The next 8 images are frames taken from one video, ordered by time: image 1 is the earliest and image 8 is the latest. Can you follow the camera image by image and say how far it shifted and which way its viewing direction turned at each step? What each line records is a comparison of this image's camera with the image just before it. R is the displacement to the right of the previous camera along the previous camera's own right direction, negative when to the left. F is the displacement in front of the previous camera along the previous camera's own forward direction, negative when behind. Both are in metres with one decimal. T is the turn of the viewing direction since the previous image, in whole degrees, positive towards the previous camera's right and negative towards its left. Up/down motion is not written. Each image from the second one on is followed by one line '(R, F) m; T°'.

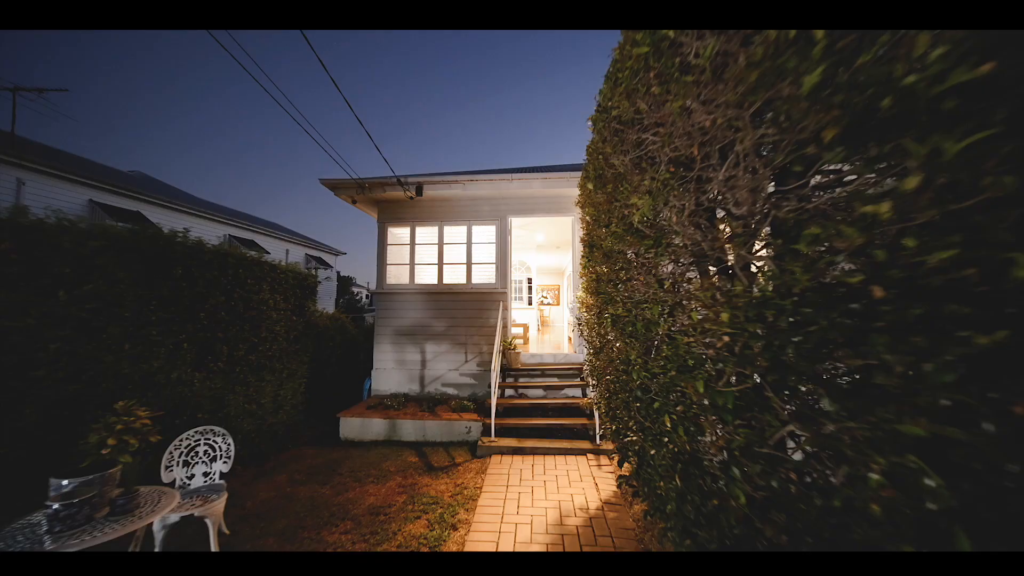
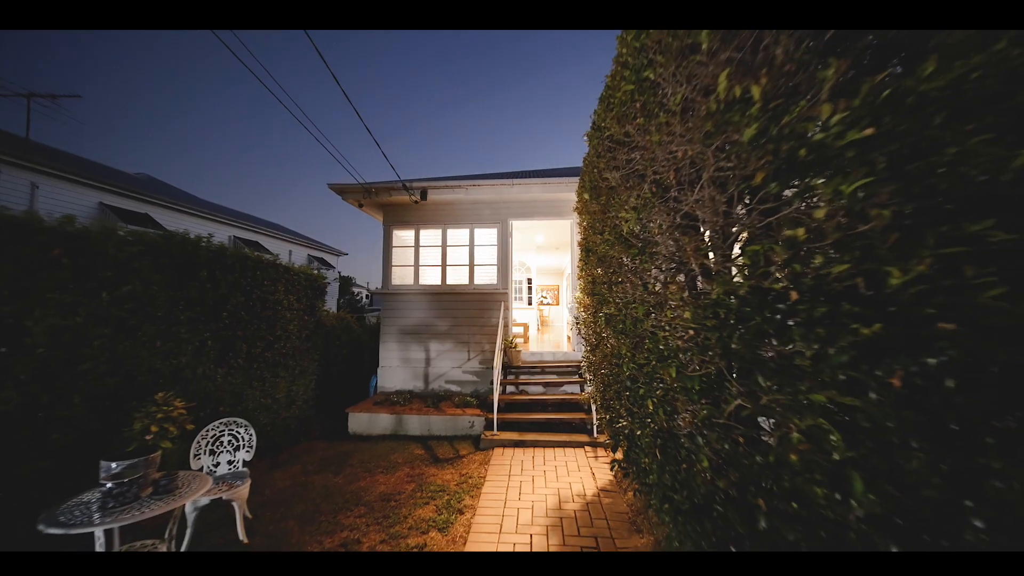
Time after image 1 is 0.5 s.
(0.0, -0.2) m; 0°
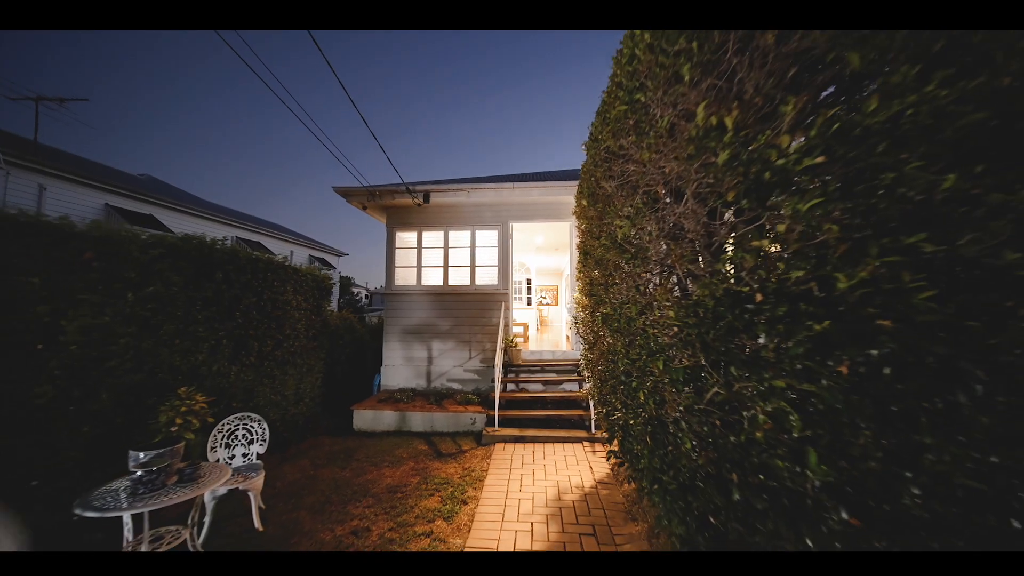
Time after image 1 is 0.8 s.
(0.0, -0.2) m; 0°
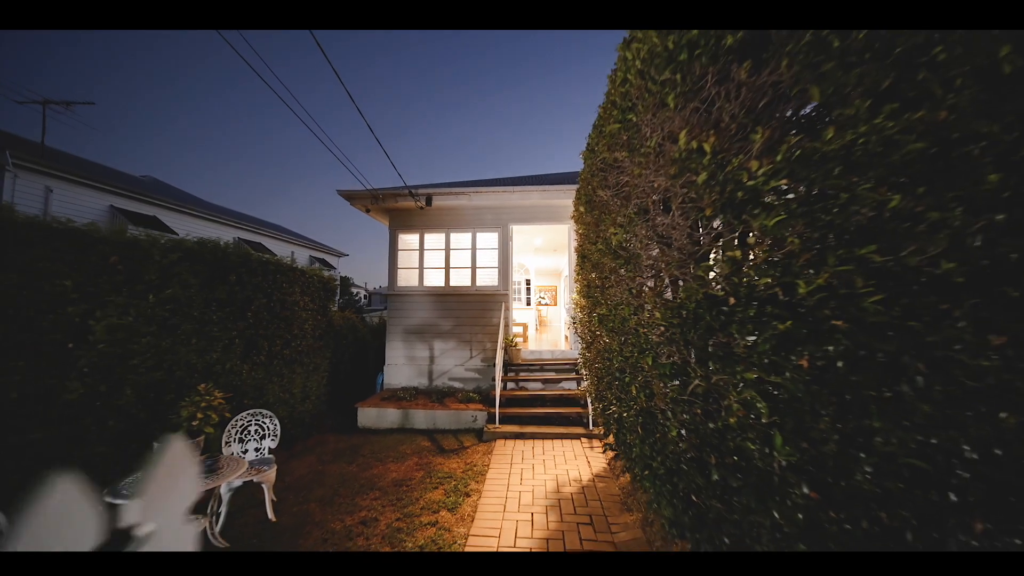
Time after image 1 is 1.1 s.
(0.0, -0.2) m; 0°
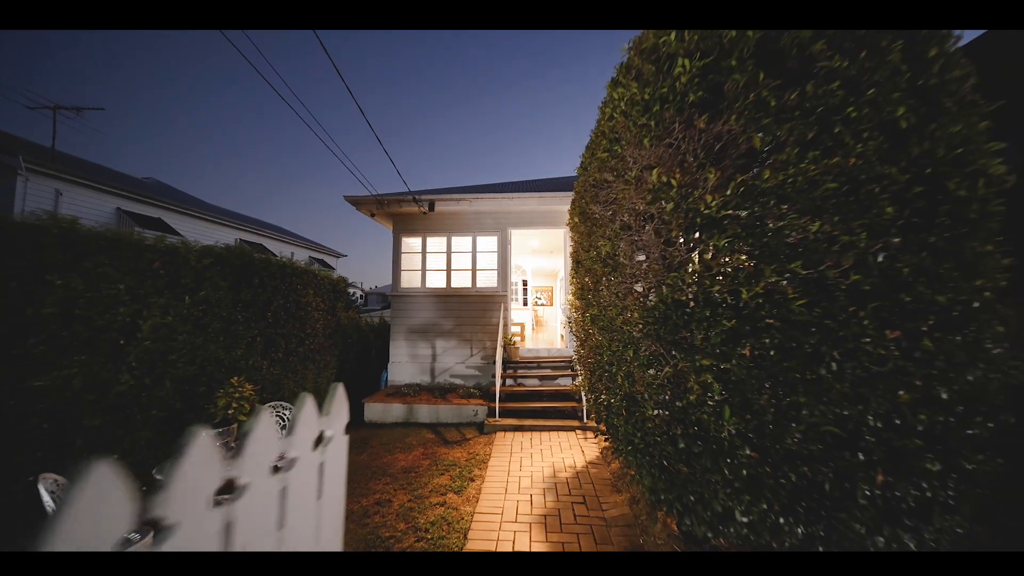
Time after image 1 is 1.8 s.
(-0.1, -0.3) m; +1°
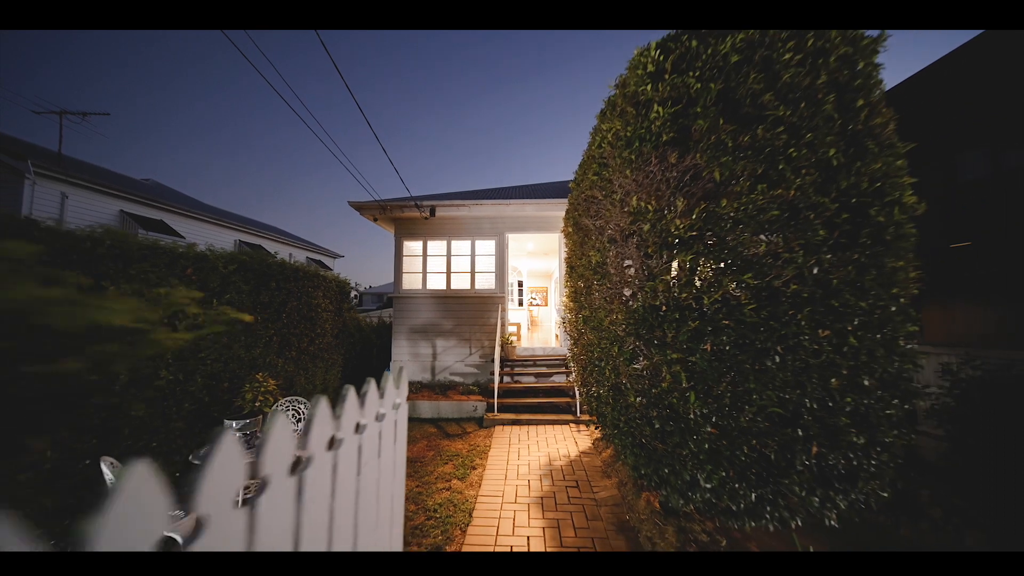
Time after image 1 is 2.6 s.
(-0.1, -0.3) m; +1°
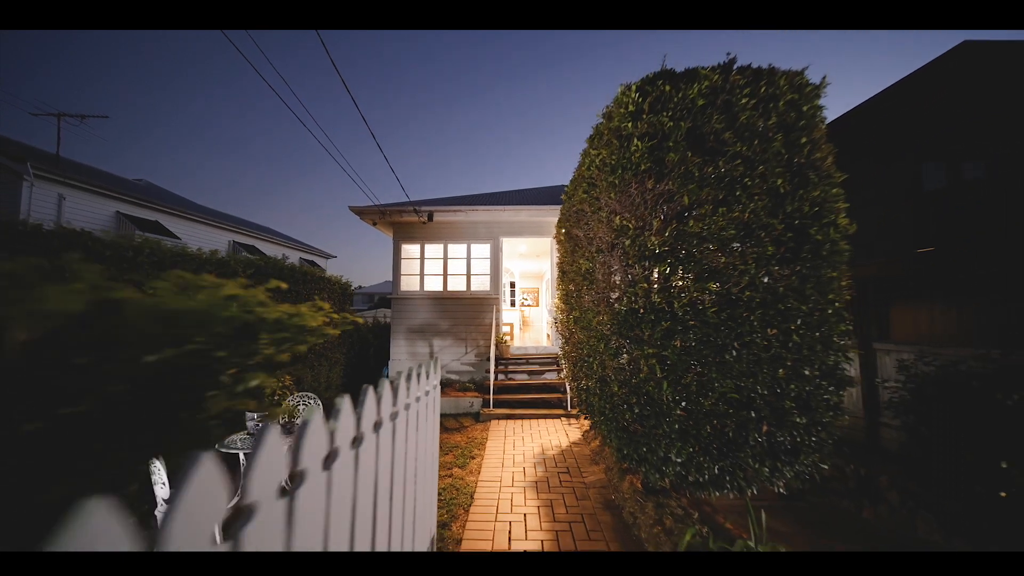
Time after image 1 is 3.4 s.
(-0.1, -0.3) m; +2°
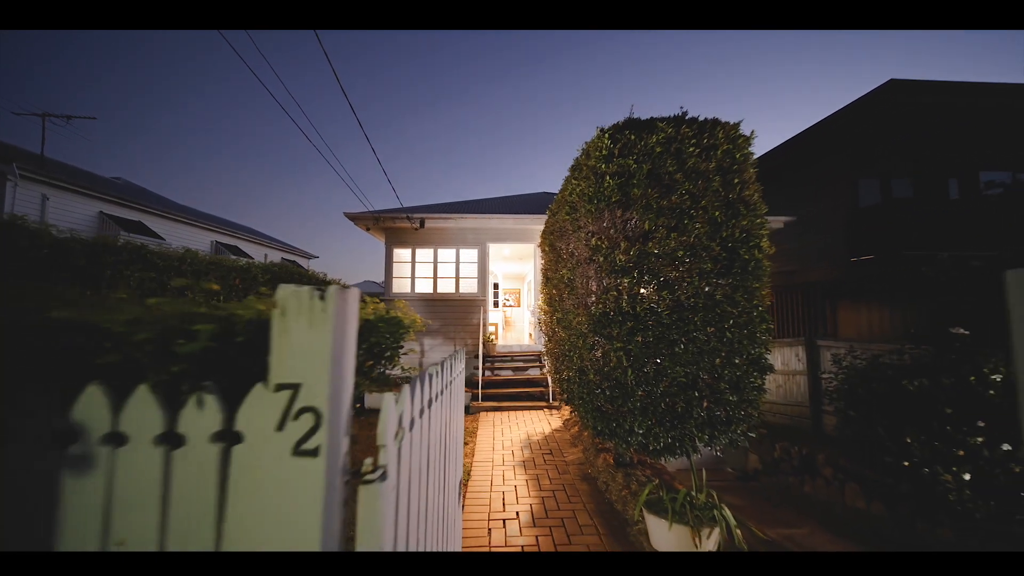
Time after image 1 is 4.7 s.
(-0.1, -0.5) m; +3°
